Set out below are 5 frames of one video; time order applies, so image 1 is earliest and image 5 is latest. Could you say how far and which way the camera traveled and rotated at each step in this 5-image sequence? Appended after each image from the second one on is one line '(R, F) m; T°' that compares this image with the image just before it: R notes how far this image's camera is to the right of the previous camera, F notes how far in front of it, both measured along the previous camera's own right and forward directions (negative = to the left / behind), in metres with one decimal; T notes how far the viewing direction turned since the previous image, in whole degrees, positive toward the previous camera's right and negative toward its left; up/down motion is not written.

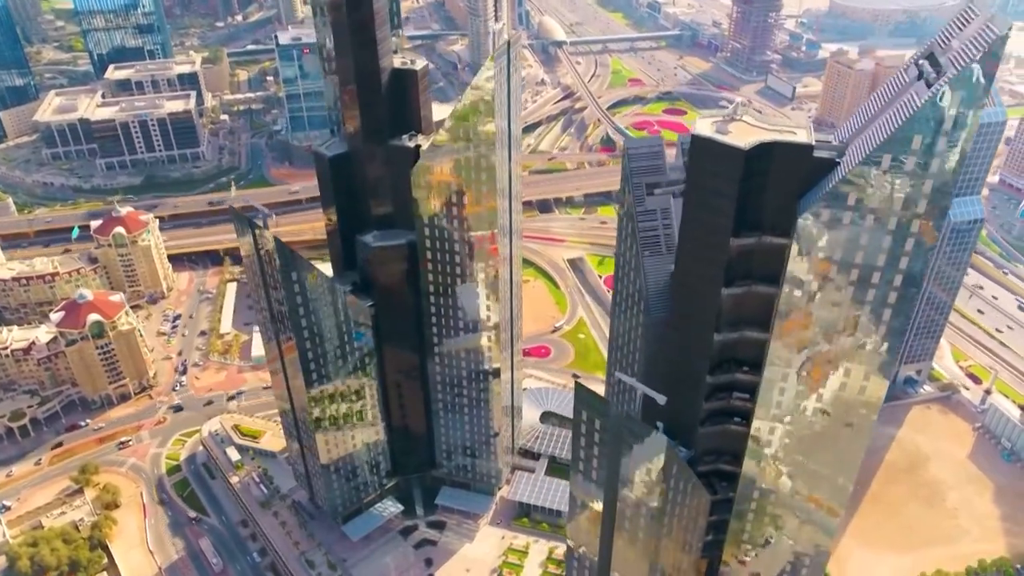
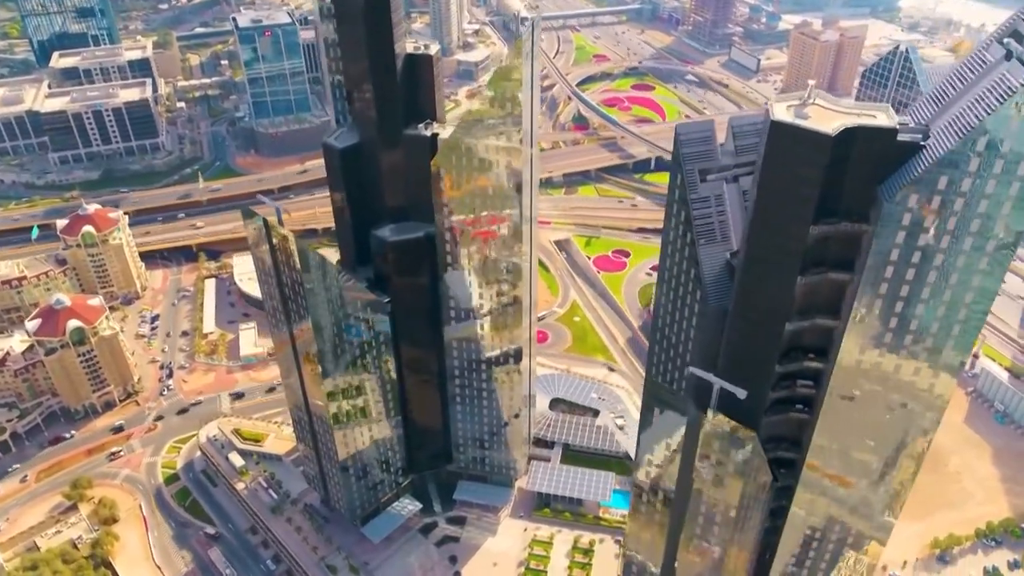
(-15.2, +4.8) m; +4°
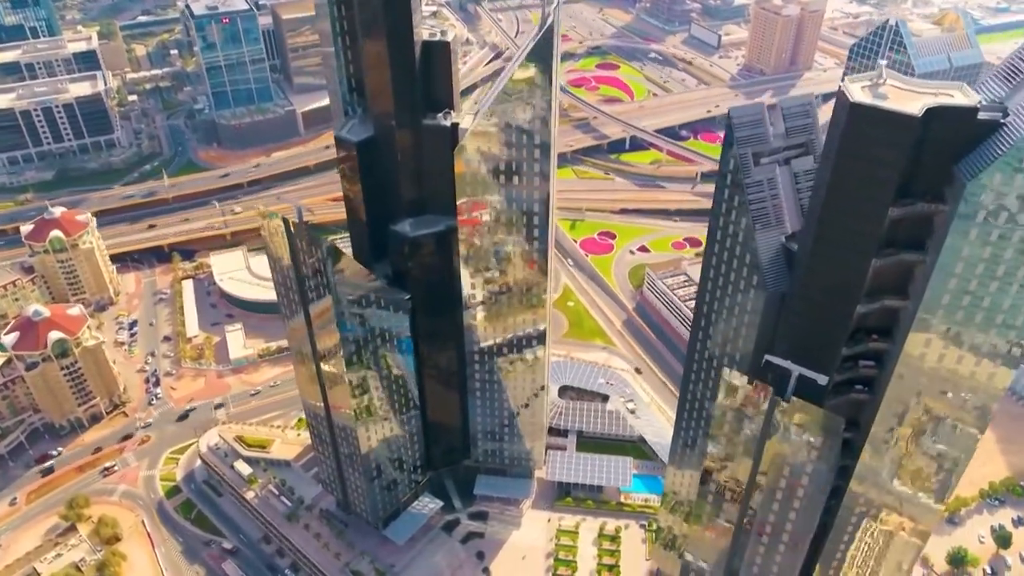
(-15.7, +3.9) m; +4°
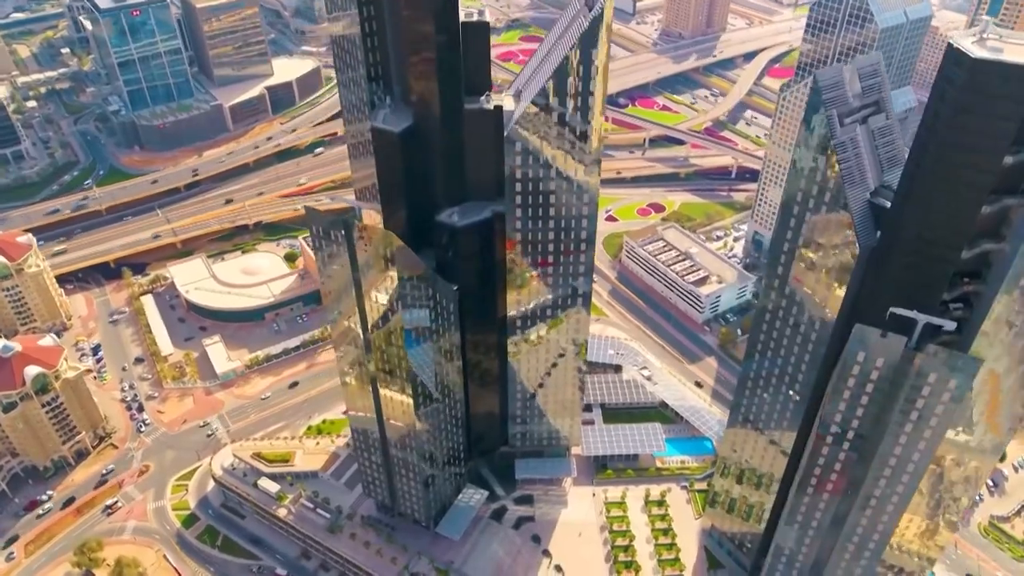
(-31.1, +4.2) m; +8°
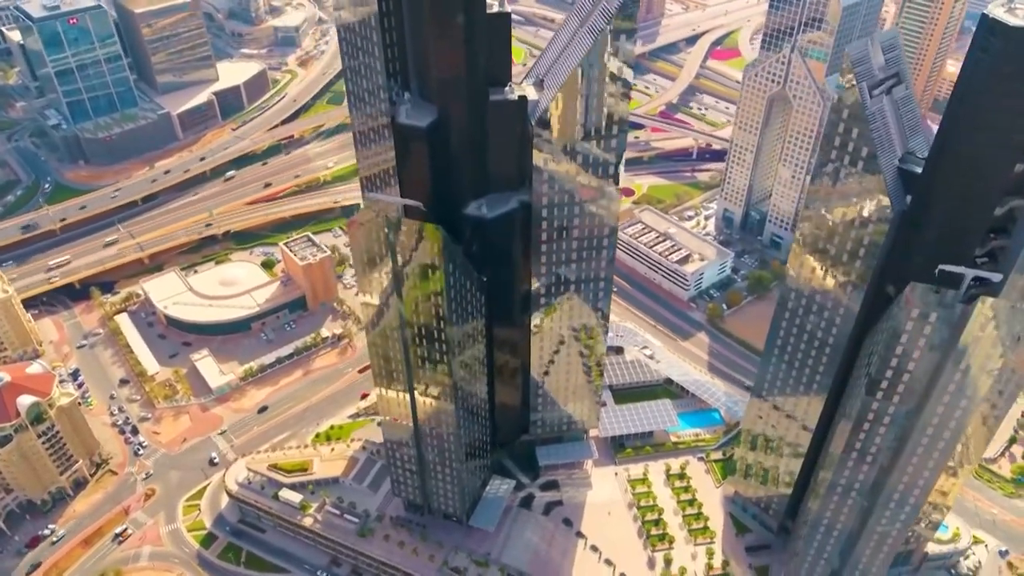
(-20.3, -0.4) m; +5°
